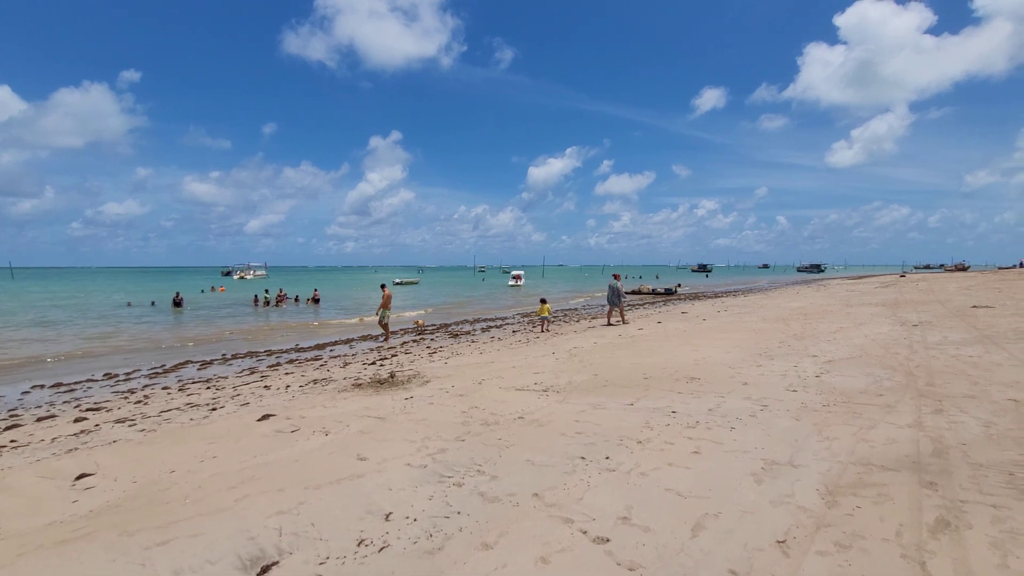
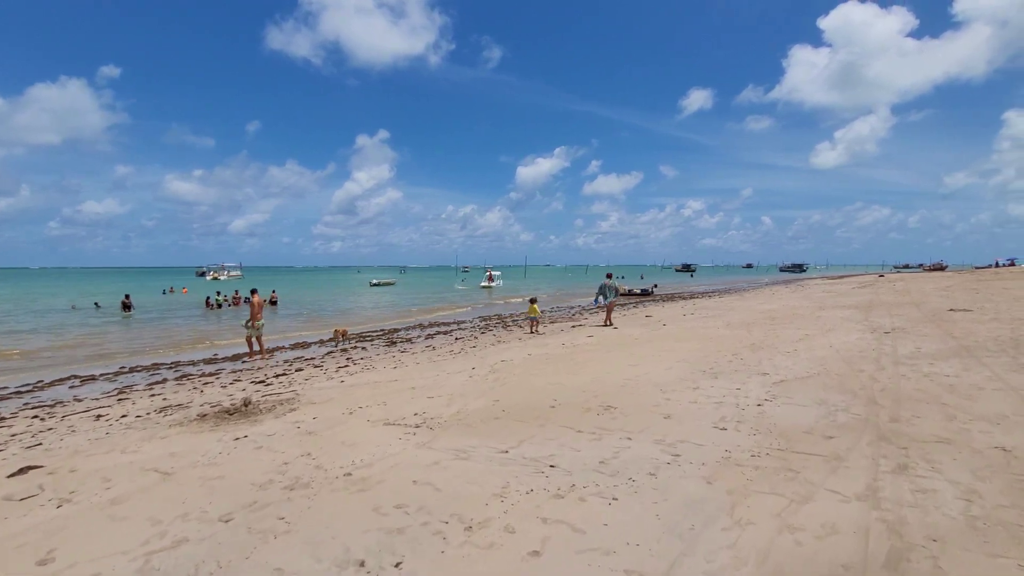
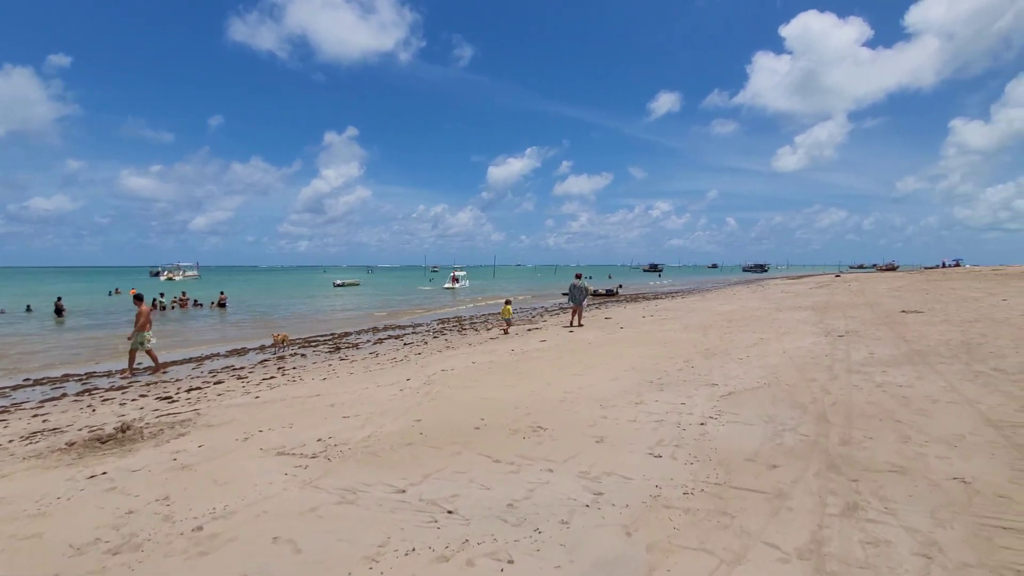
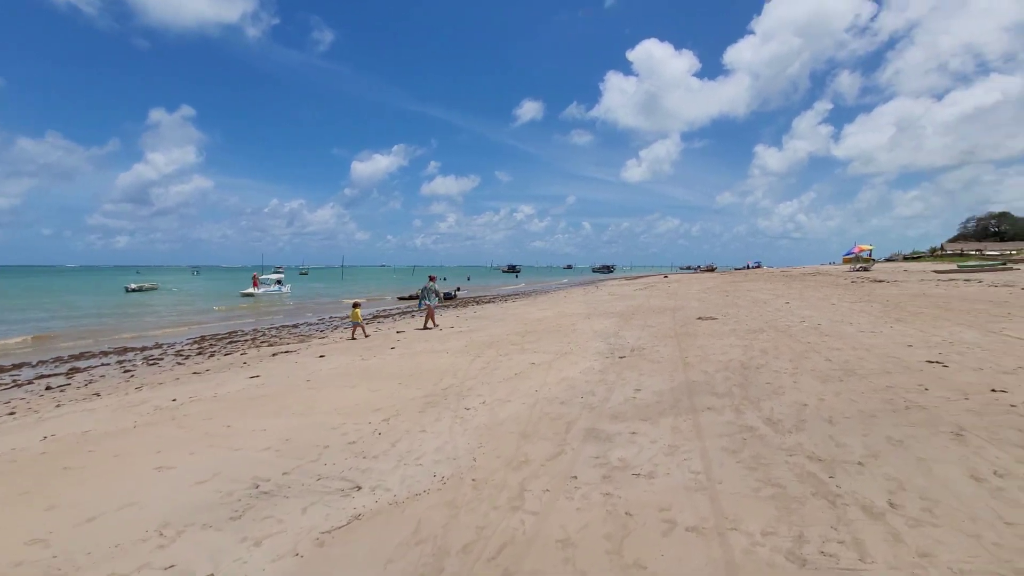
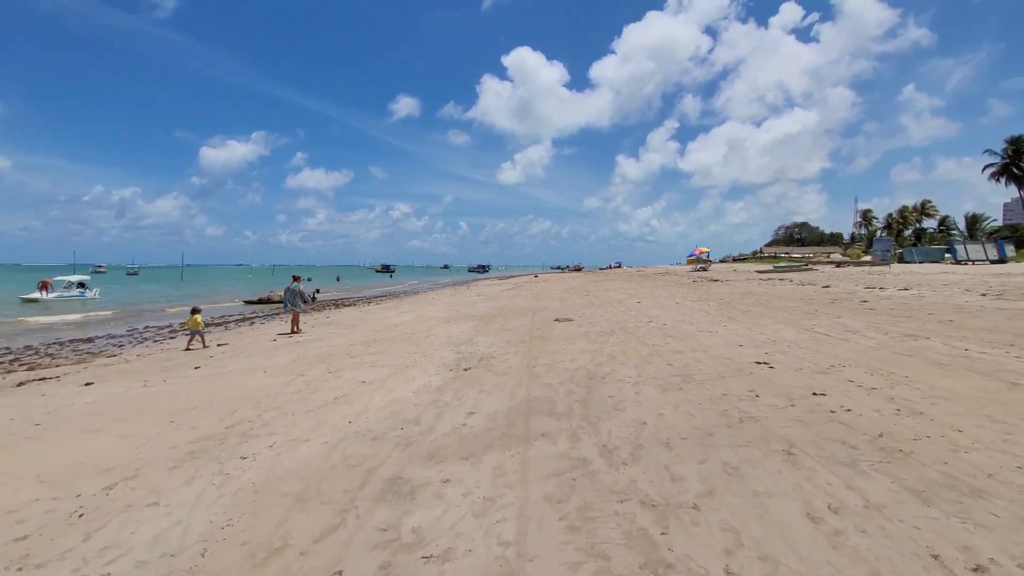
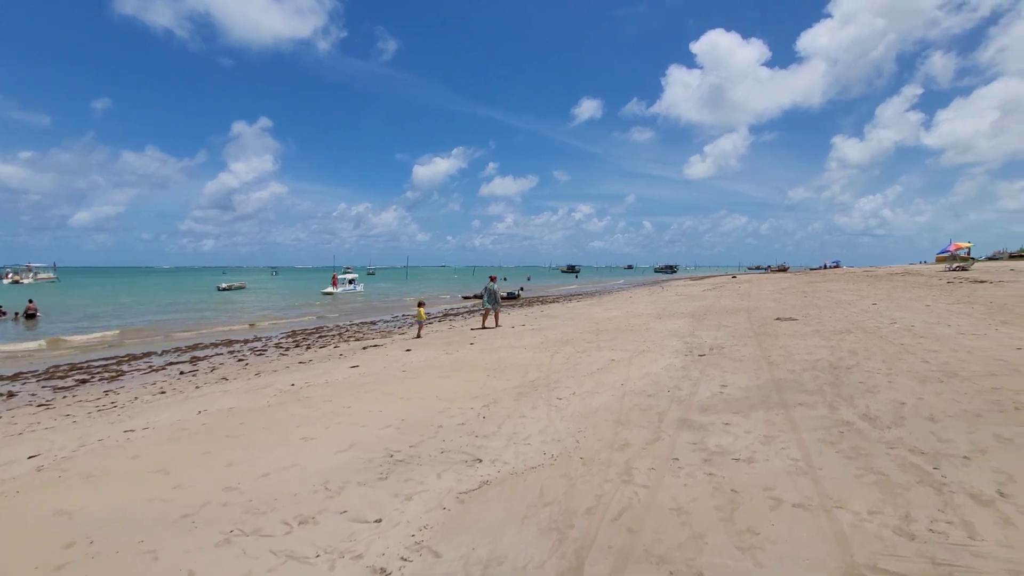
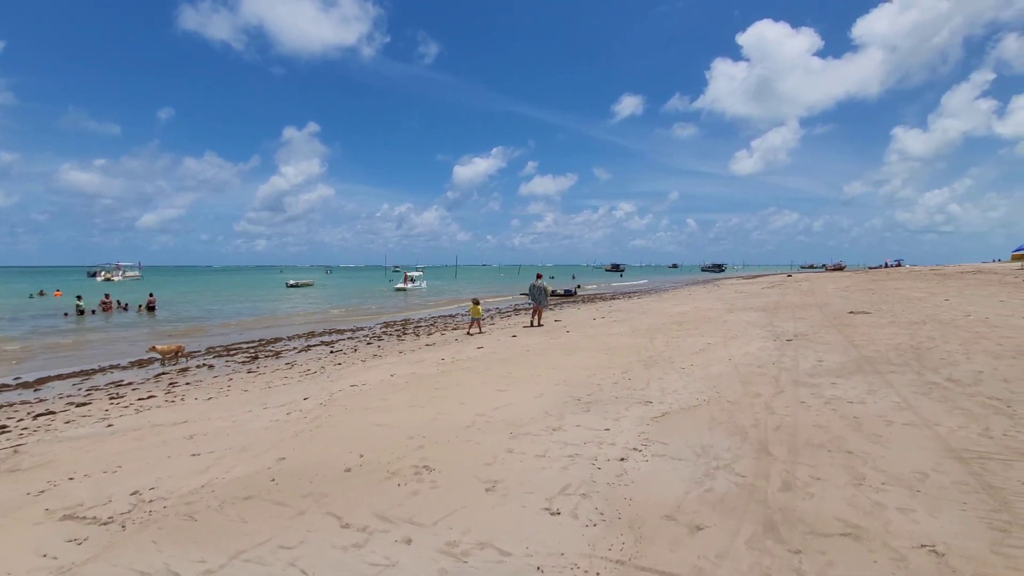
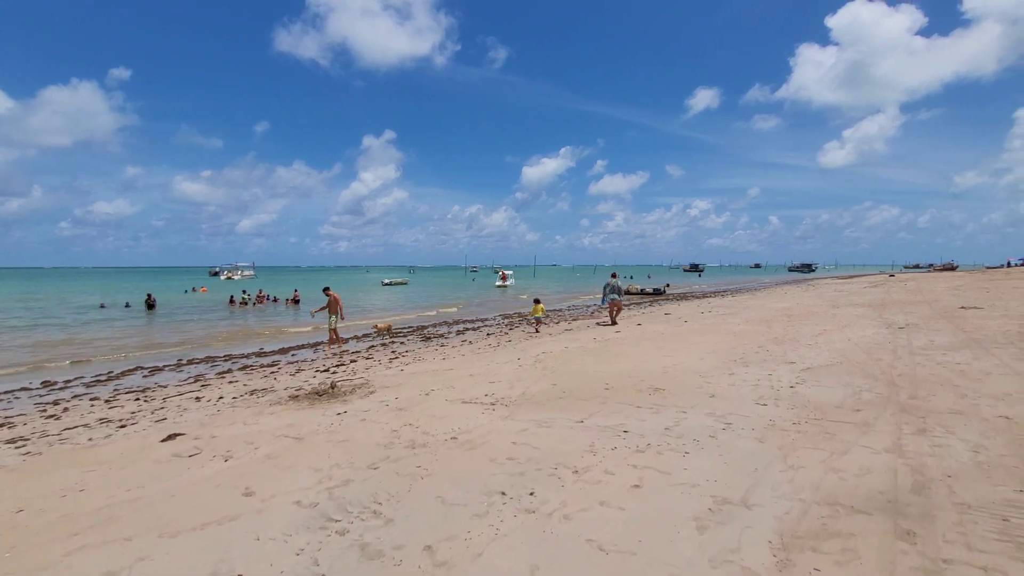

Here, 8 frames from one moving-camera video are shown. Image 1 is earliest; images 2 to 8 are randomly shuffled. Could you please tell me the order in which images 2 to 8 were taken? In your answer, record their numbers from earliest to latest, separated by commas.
8, 2, 3, 7, 6, 4, 5
